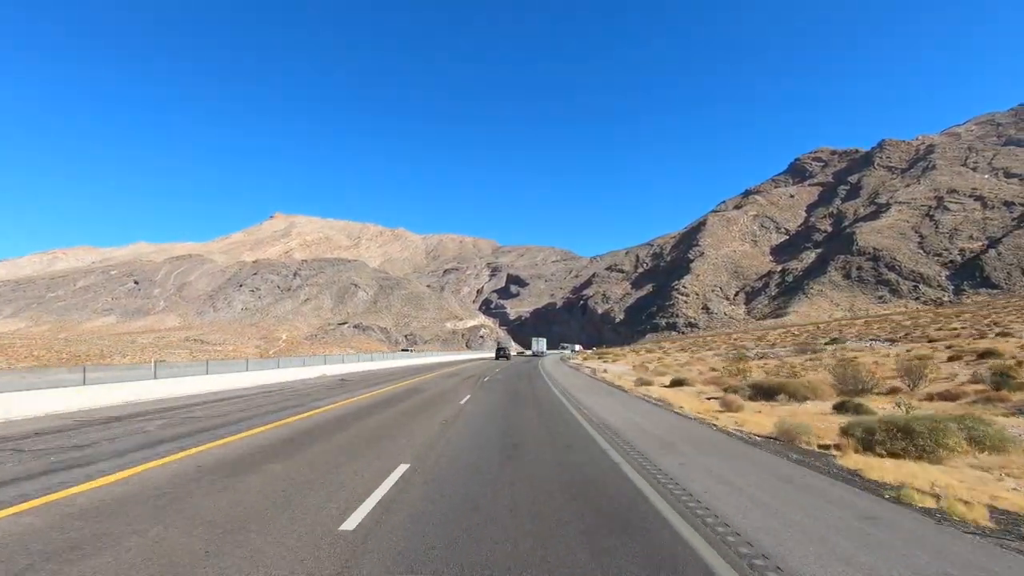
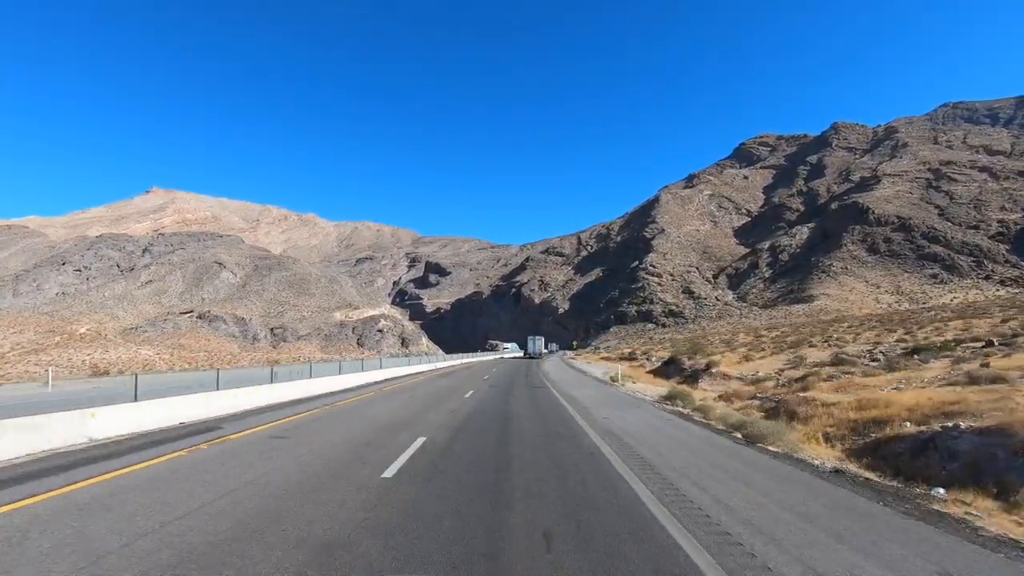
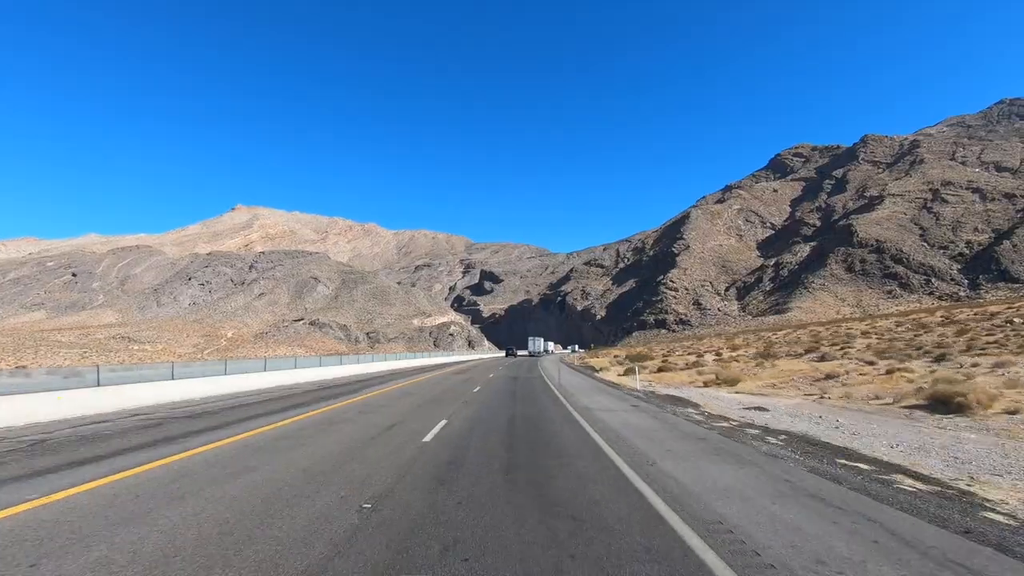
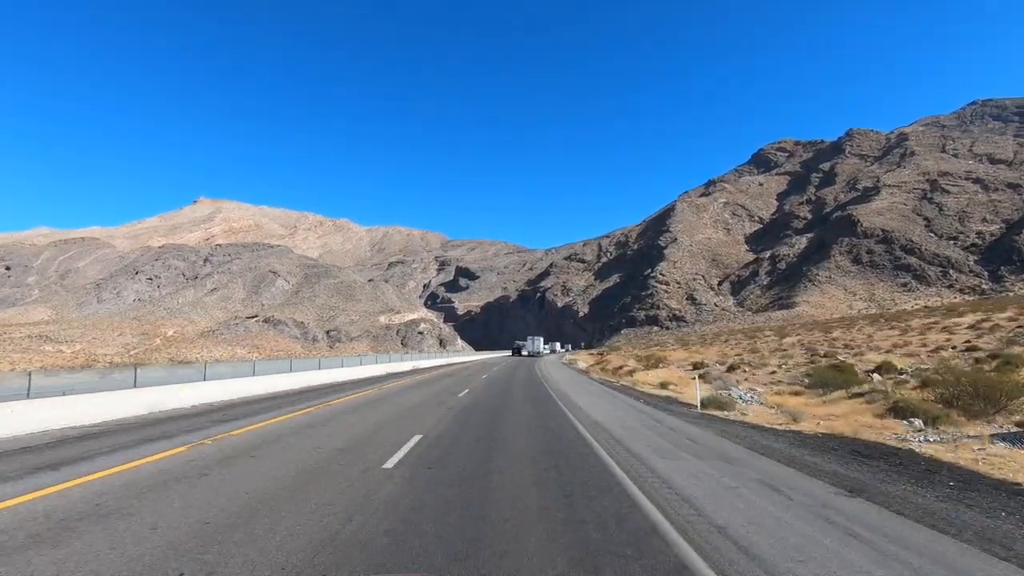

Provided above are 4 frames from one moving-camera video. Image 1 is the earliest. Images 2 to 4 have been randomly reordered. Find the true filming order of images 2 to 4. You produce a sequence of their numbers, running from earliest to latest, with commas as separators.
3, 4, 2
